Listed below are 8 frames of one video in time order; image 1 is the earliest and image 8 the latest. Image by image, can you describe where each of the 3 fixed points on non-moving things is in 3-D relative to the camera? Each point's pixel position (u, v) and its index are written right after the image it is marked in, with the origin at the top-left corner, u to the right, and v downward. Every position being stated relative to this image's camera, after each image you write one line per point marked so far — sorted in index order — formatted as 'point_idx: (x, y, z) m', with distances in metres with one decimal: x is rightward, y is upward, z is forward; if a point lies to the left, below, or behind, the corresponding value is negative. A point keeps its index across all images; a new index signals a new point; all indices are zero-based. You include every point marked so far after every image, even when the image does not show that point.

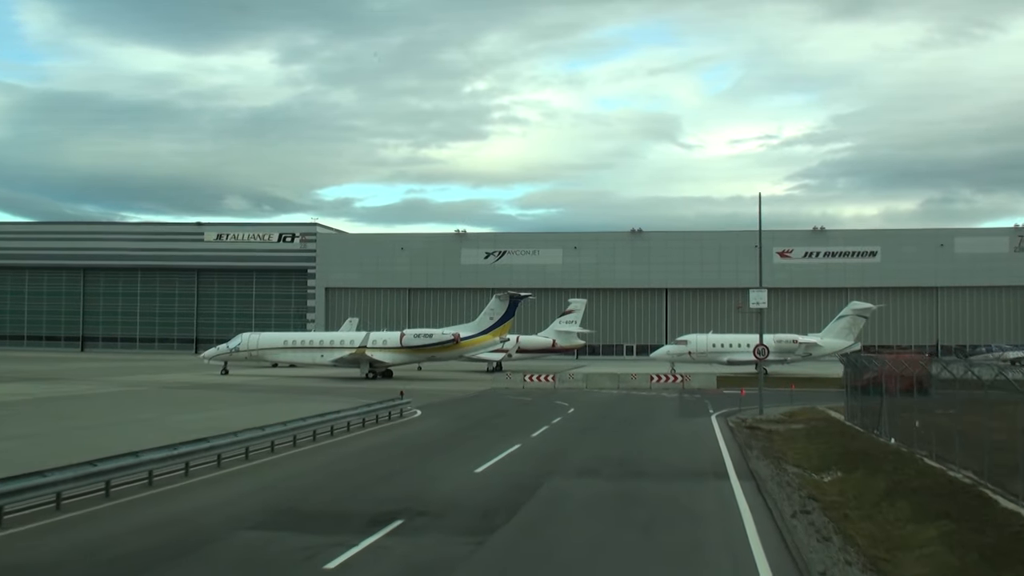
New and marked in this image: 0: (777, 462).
0: (+5.6, -3.7, +17.1) m
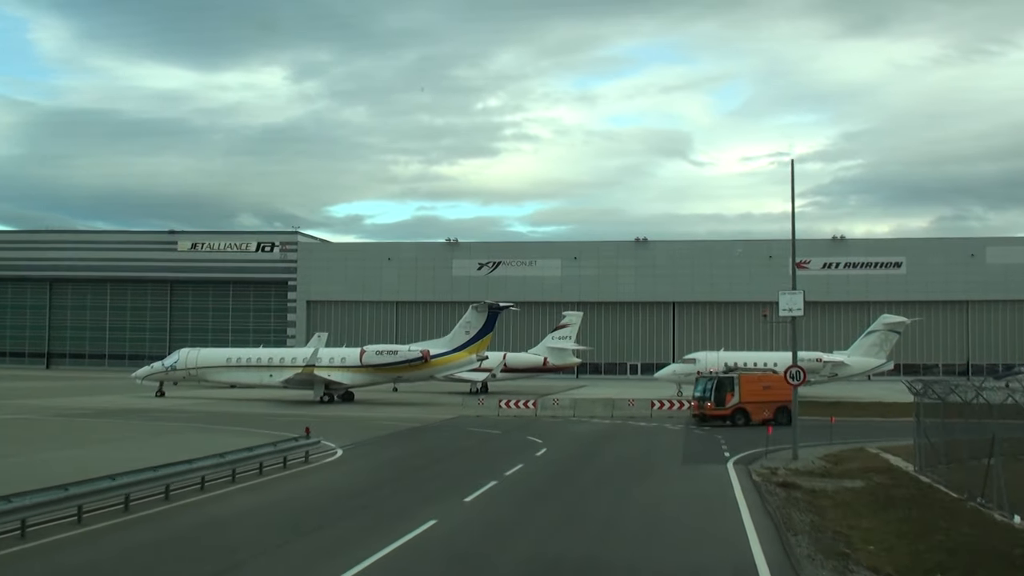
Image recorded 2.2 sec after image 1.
0: (+4.2, -3.5, +10.2) m
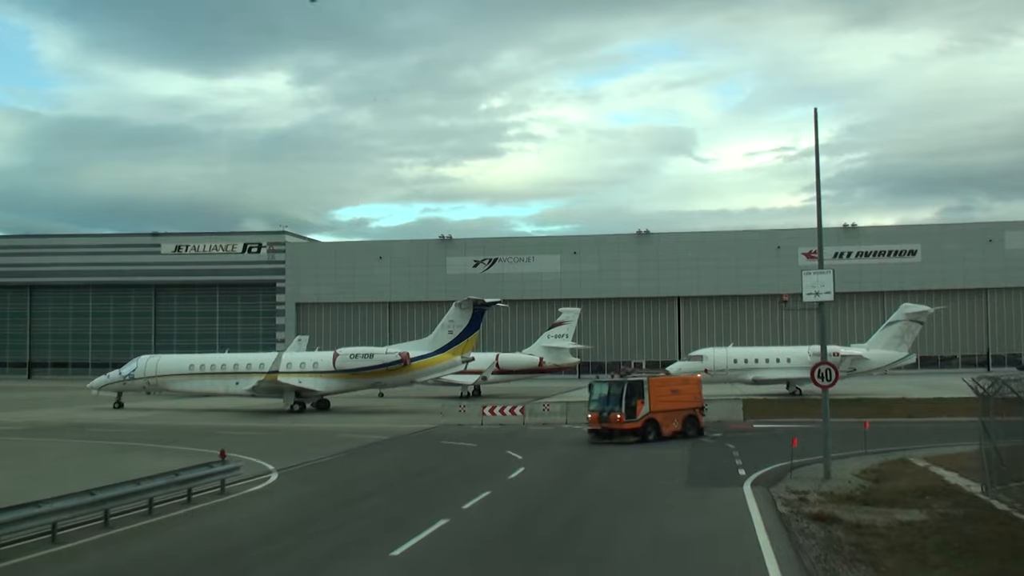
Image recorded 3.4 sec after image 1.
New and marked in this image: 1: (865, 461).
0: (+3.4, -3.1, +6.5) m
1: (+7.7, -3.8, +17.9) m
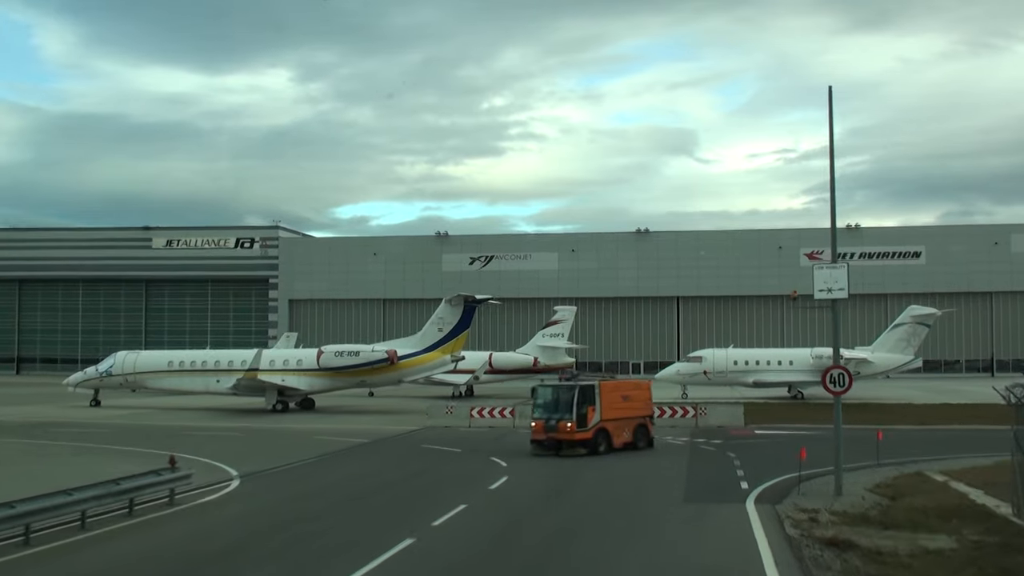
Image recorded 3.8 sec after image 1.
0: (+3.0, -3.0, +5.0) m
1: (+7.4, -3.7, +16.4) m
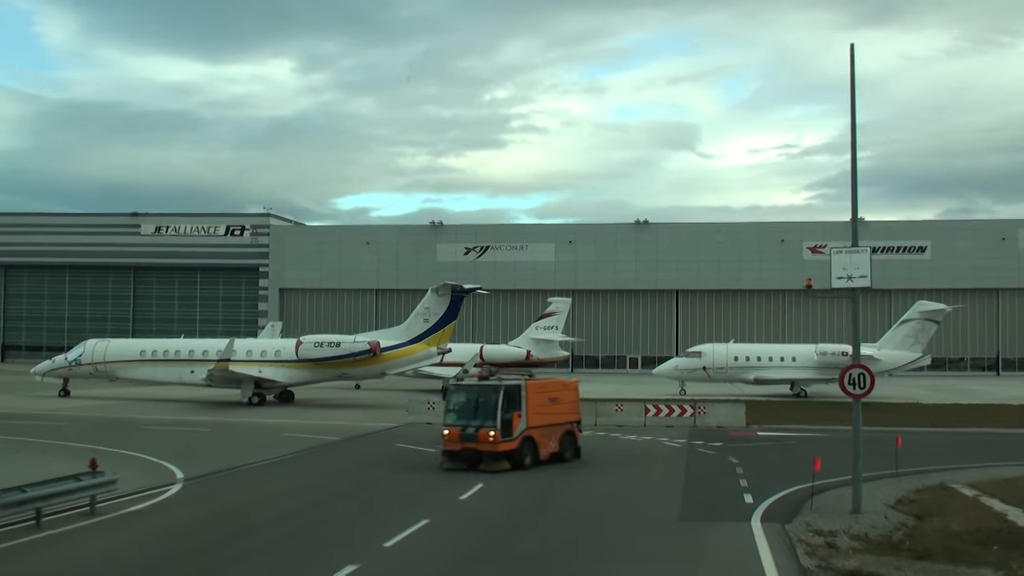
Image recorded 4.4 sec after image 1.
0: (+2.6, -2.9, +3.2) m
1: (+6.9, -3.5, +14.6) m
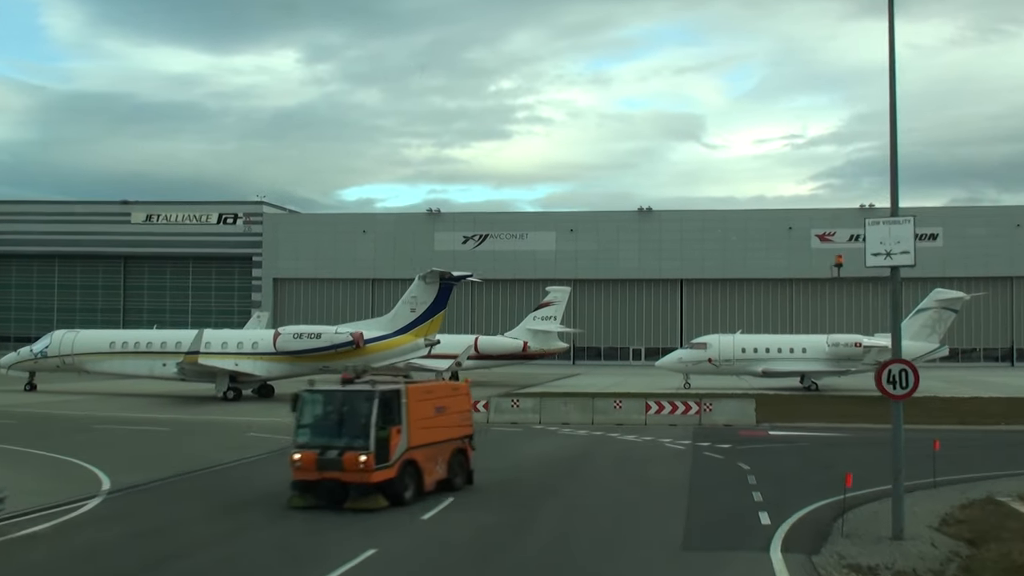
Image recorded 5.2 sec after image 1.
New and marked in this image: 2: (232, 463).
0: (+2.1, -2.7, +1.0) m
1: (+6.5, -3.2, +12.4) m
2: (-6.9, -4.3, +19.9) m
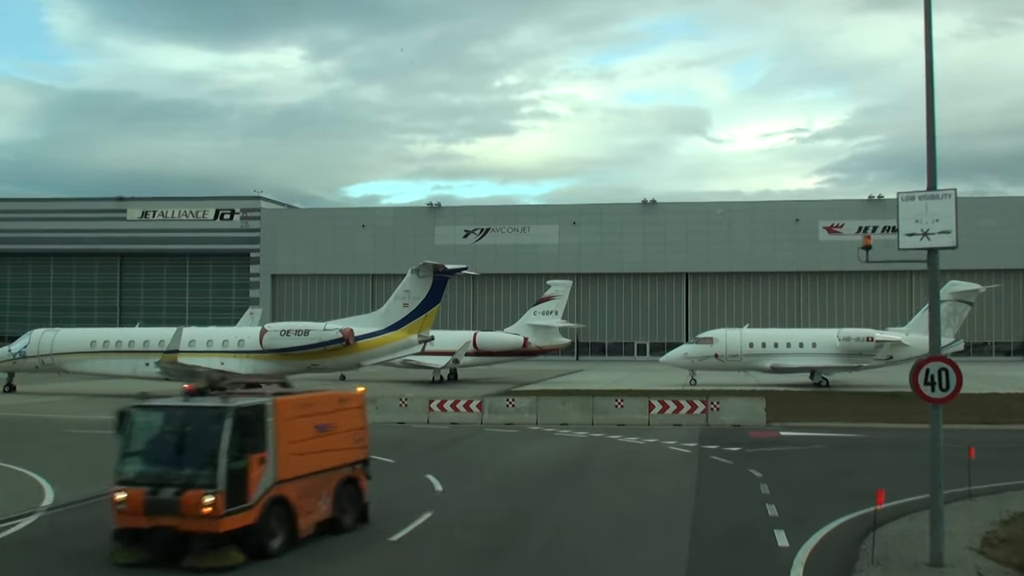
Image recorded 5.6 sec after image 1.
0: (+1.8, -2.6, -0.4) m
1: (+6.3, -3.1, +10.9) m
2: (-7.0, -4.2, +18.5) m
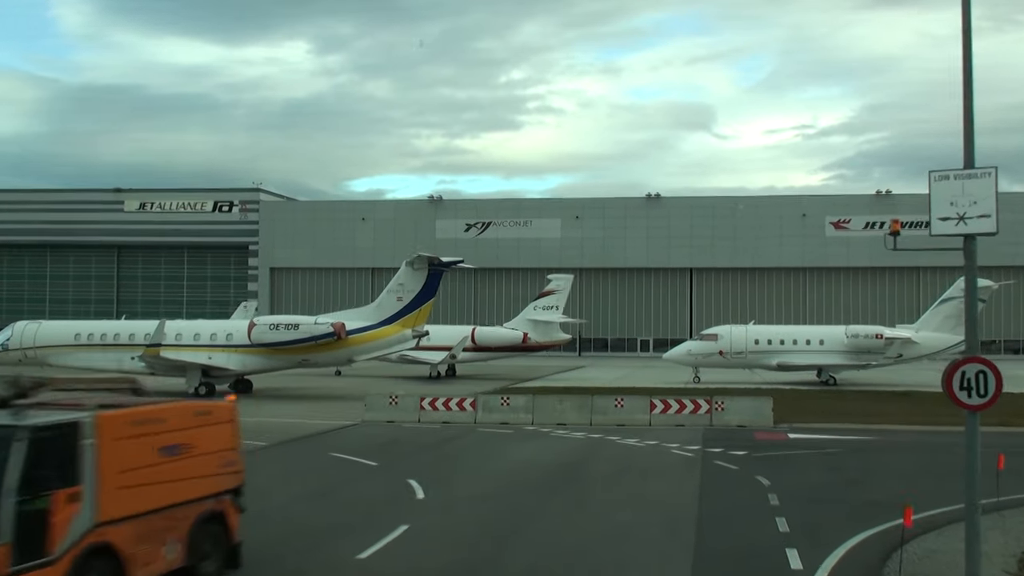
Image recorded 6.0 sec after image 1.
0: (+1.5, -2.6, -1.4) m
1: (+6.1, -3.0, +9.8) m
2: (-7.2, -4.0, +17.5) m
